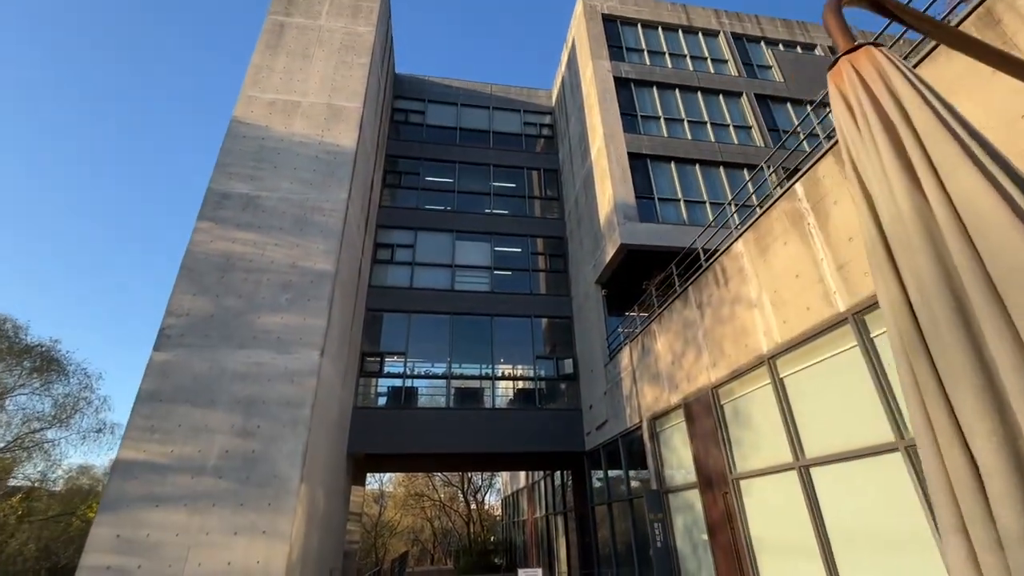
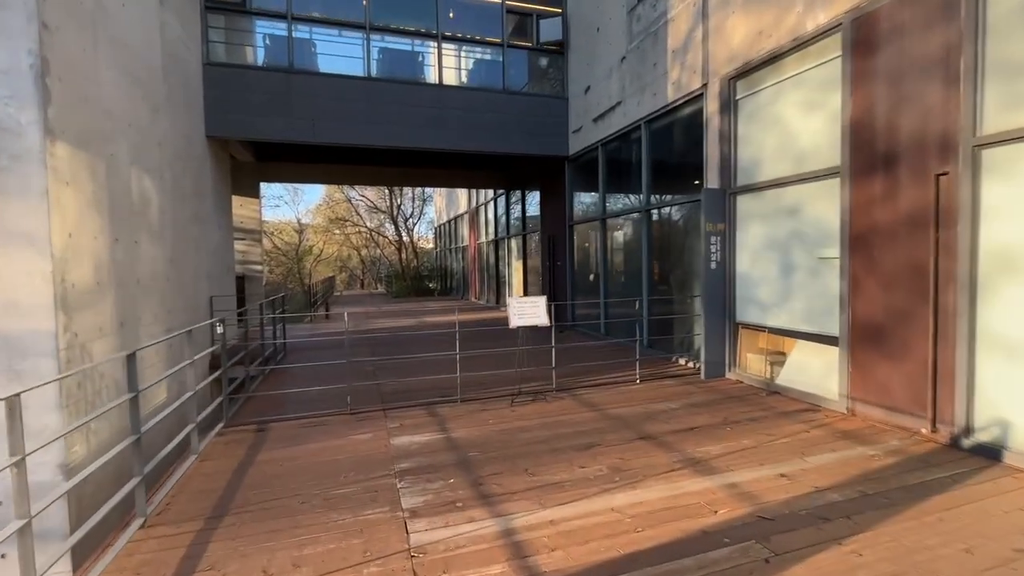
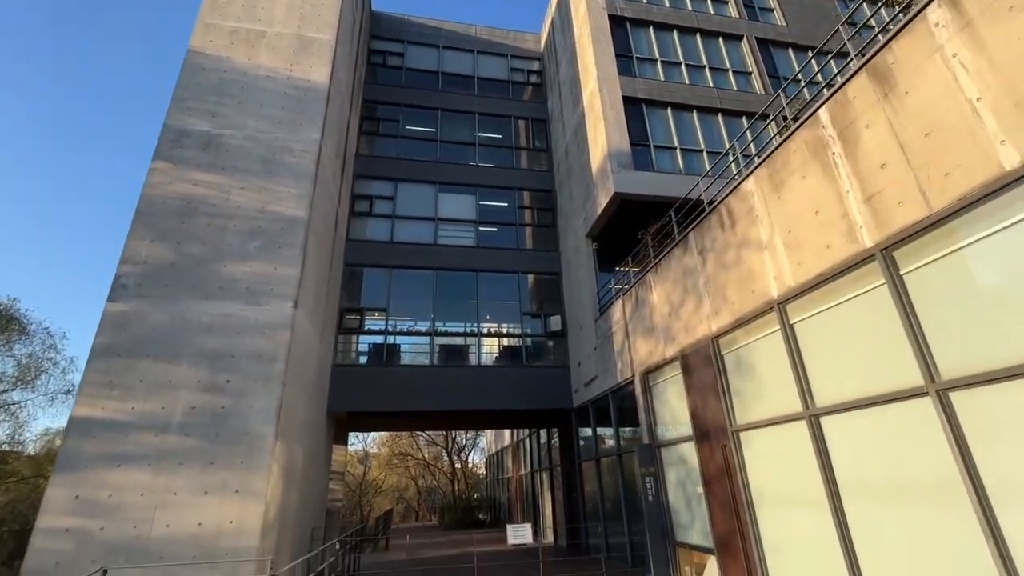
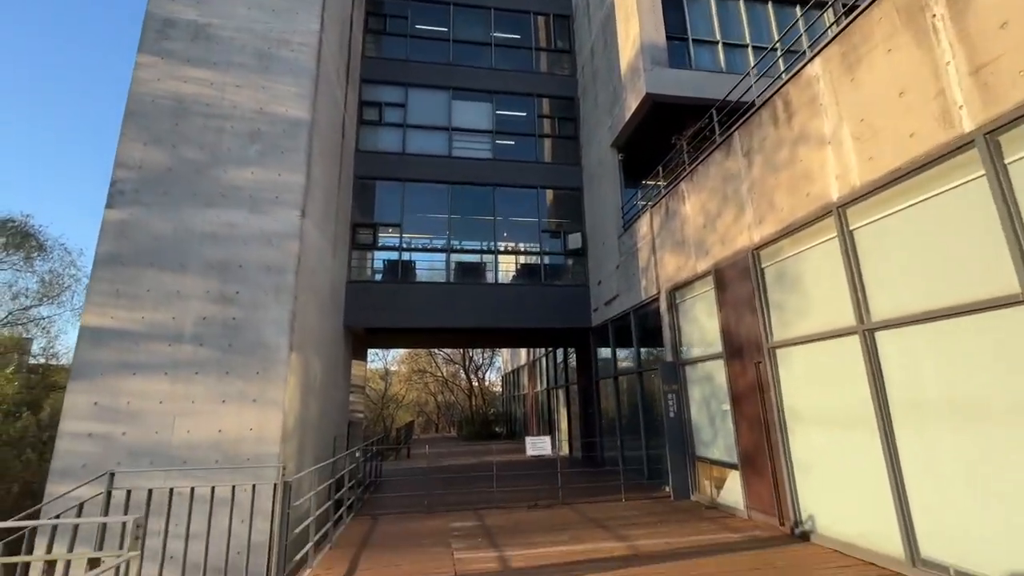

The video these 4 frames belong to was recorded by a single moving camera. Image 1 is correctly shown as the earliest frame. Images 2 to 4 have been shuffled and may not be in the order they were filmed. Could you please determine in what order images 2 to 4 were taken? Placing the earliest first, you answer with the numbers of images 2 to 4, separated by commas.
3, 4, 2
